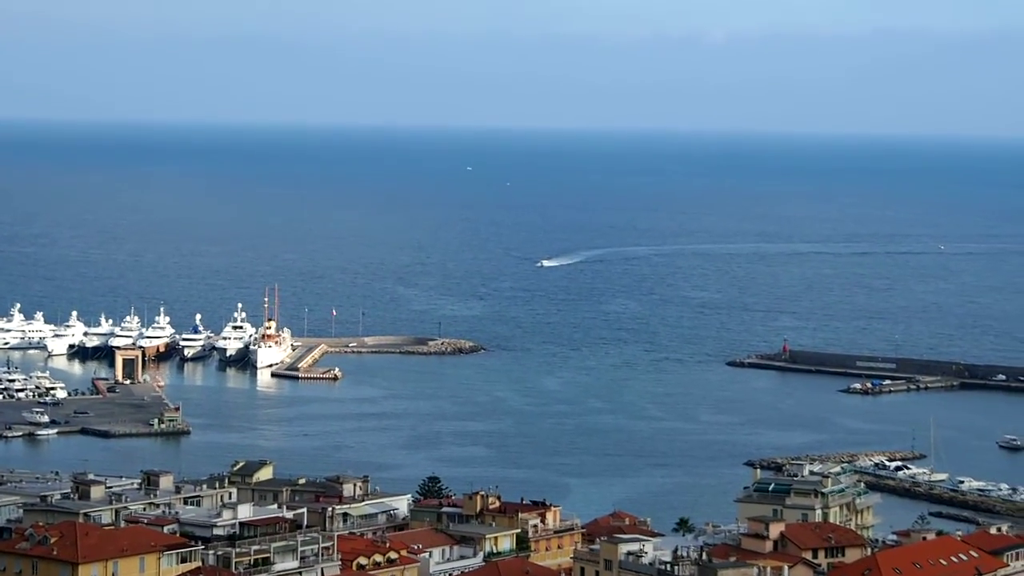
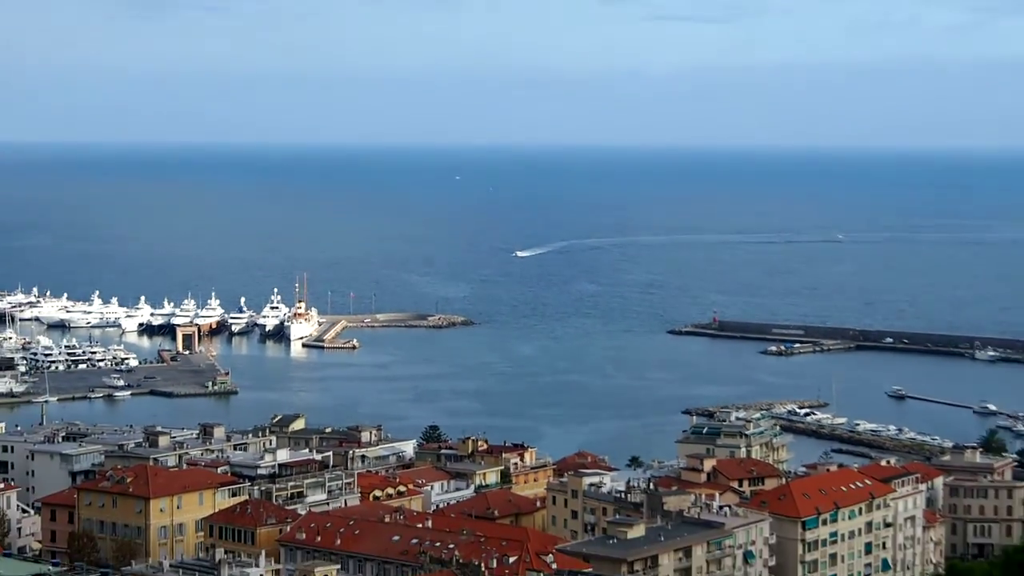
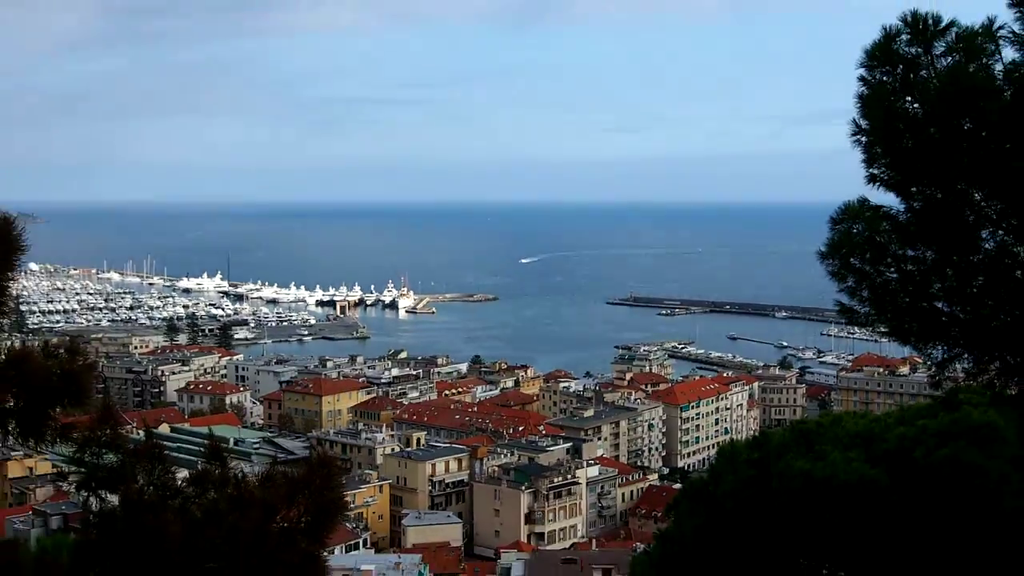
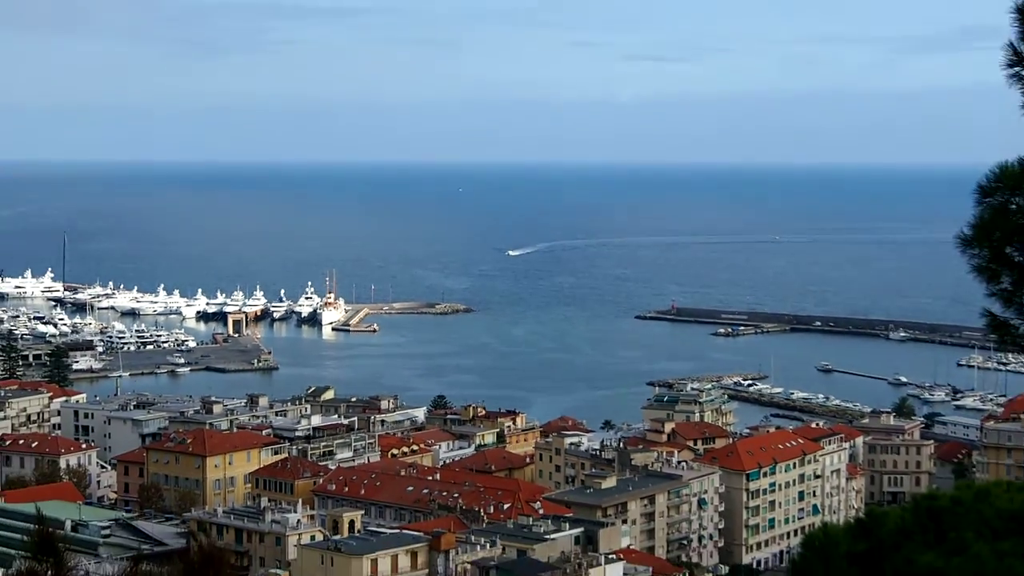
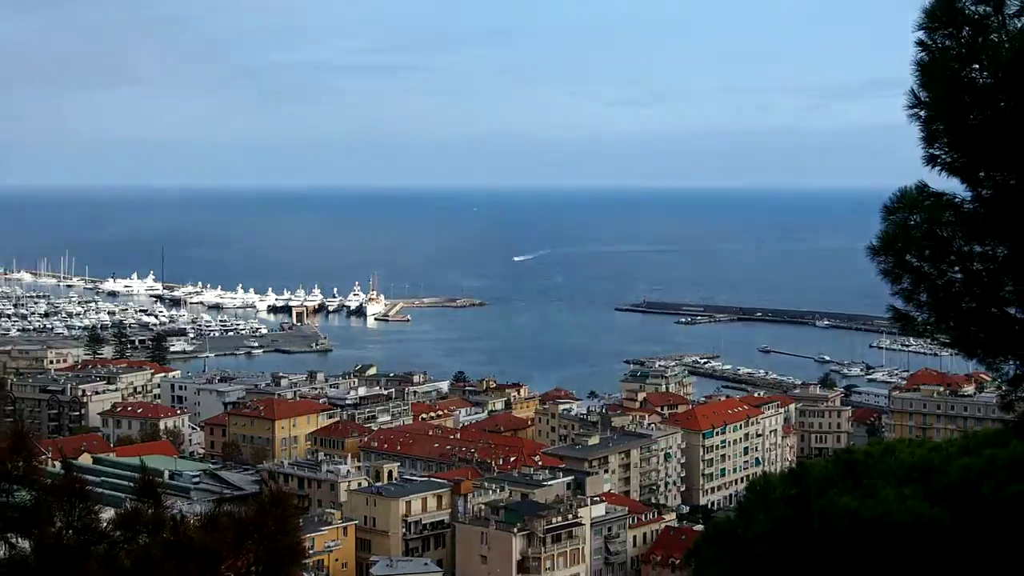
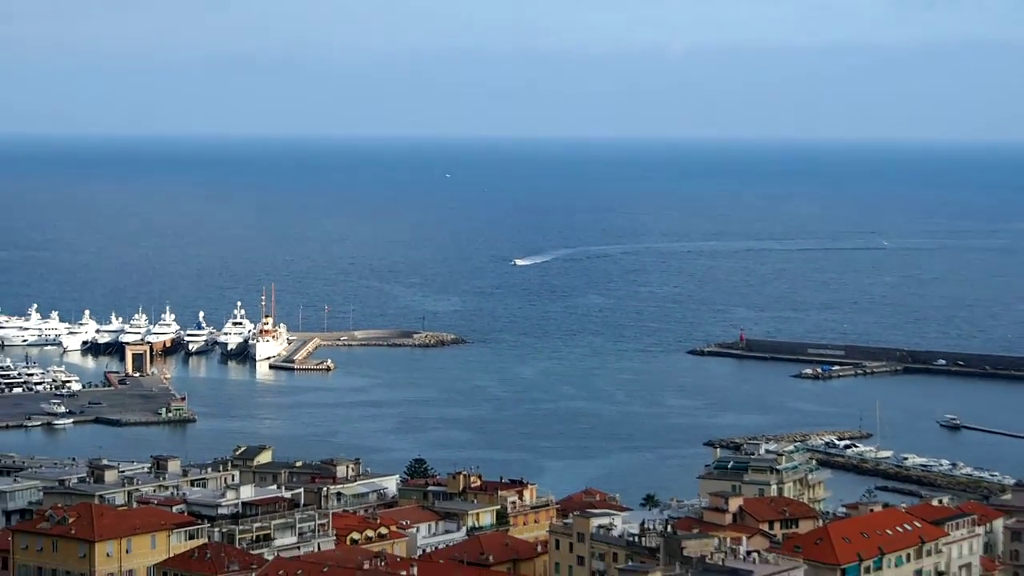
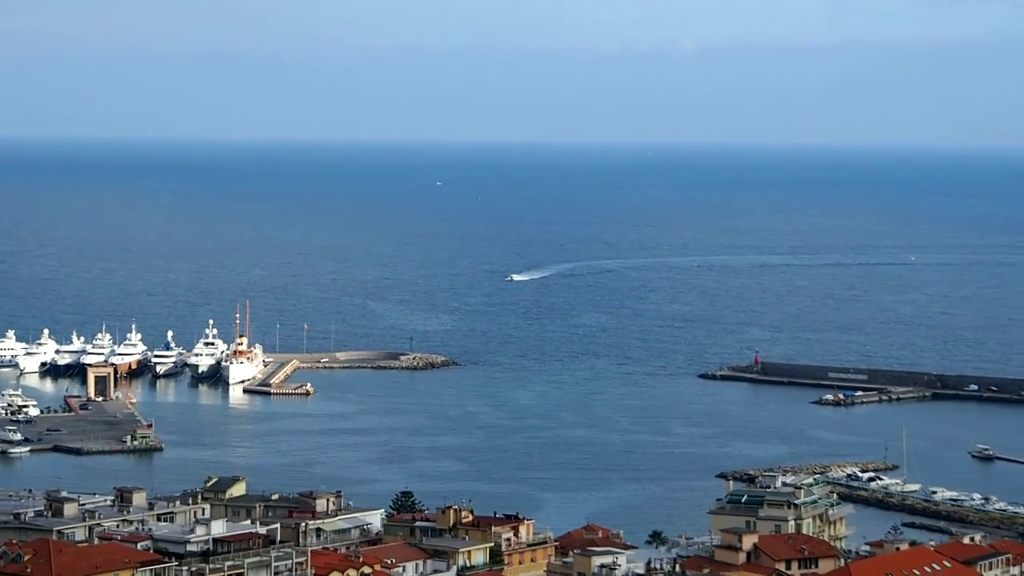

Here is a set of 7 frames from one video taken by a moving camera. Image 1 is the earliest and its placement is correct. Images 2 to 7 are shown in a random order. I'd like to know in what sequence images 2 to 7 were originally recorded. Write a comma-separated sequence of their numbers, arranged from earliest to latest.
7, 6, 2, 4, 5, 3
